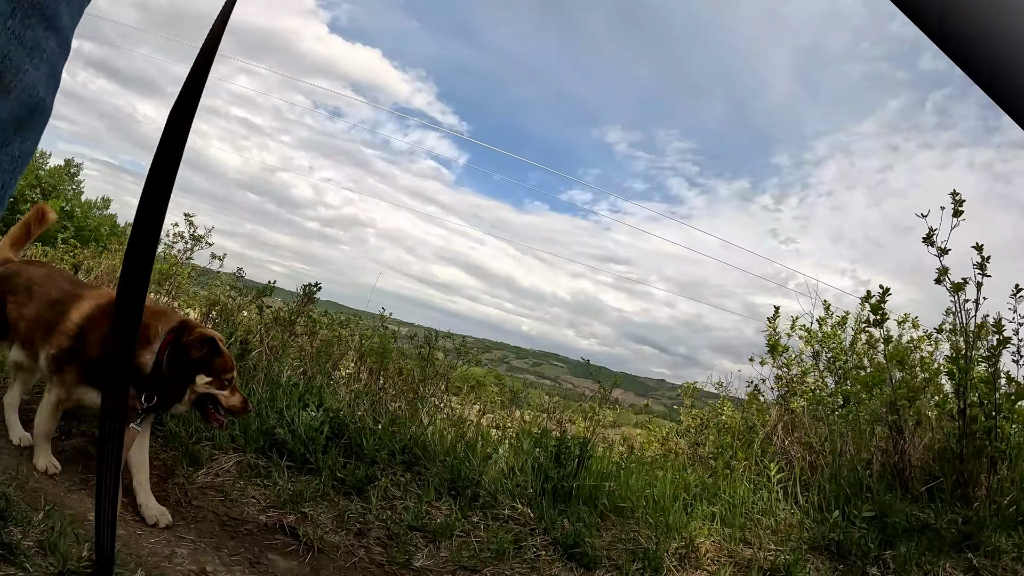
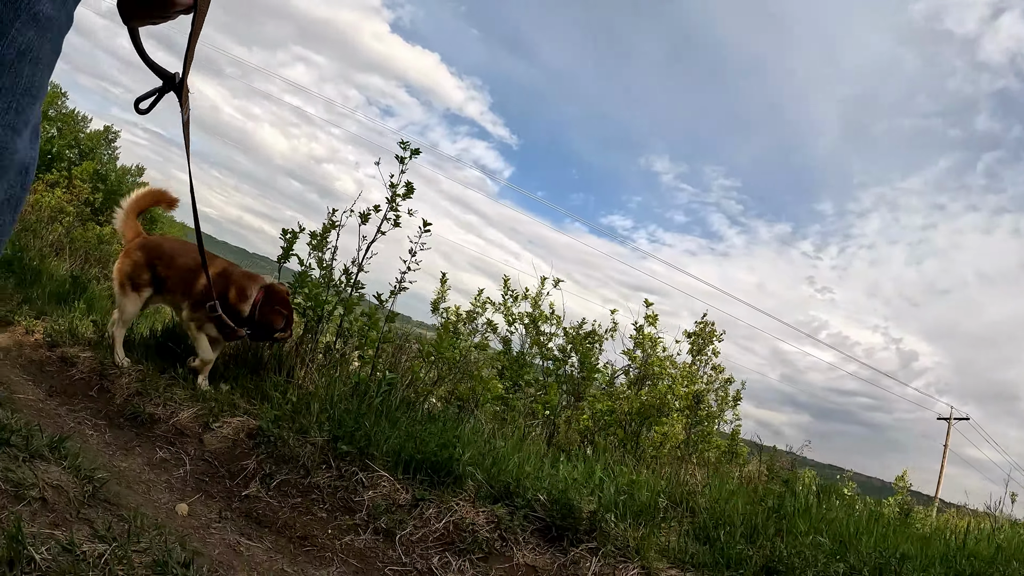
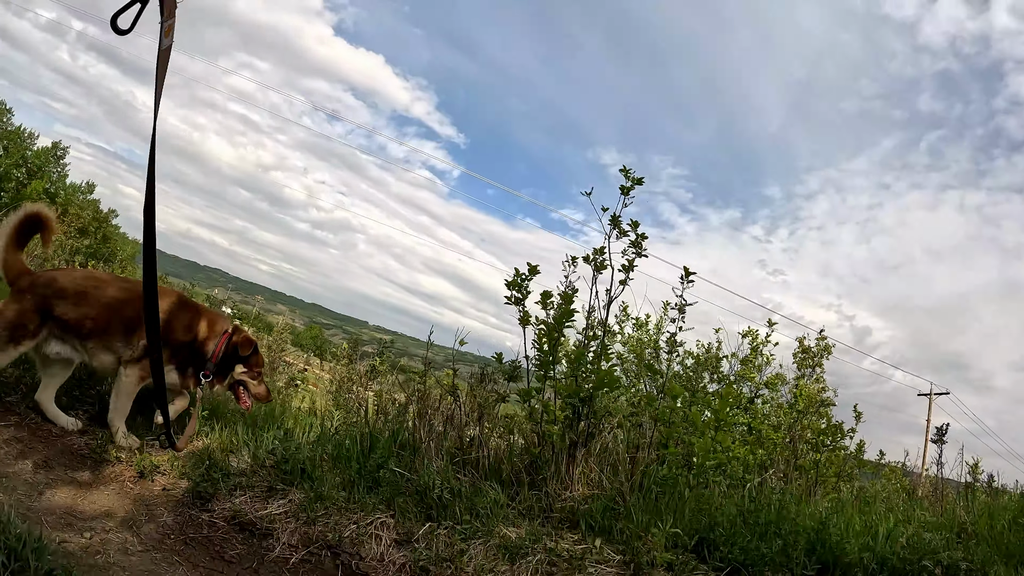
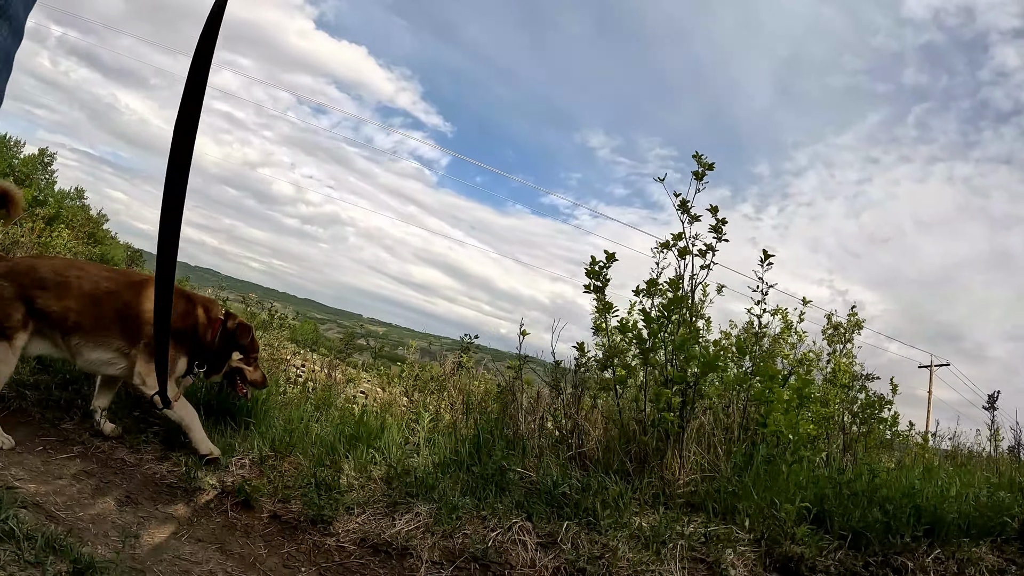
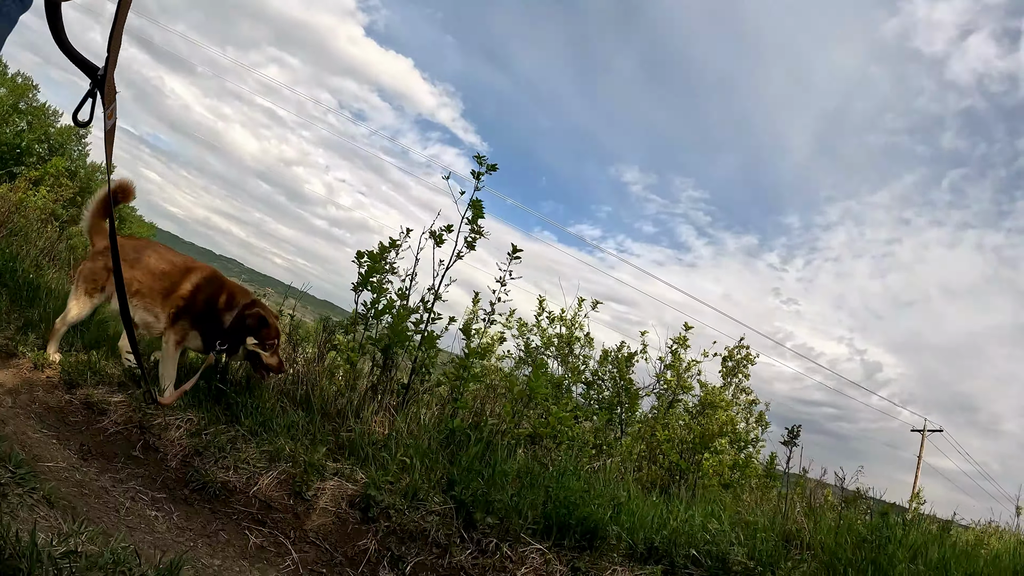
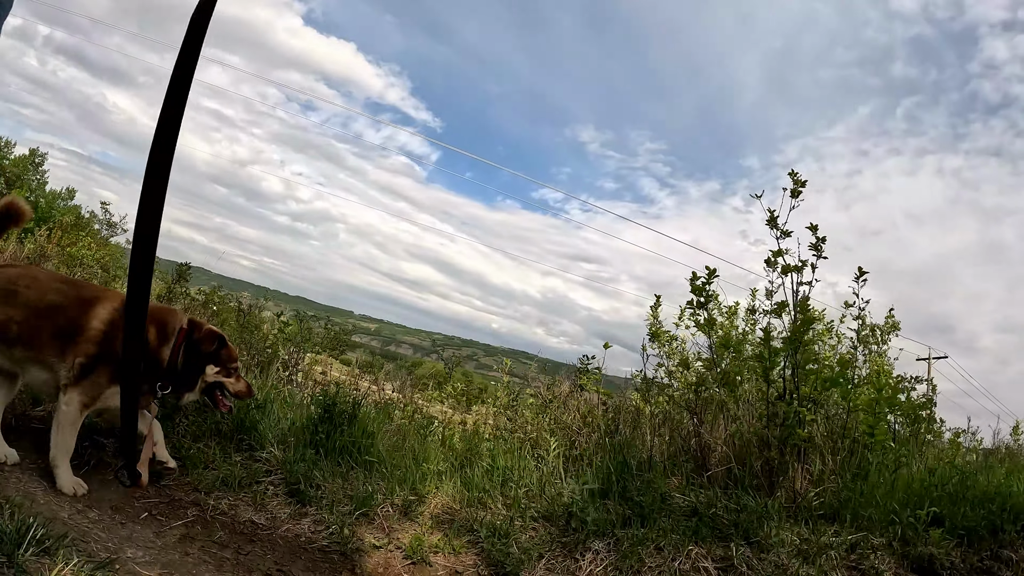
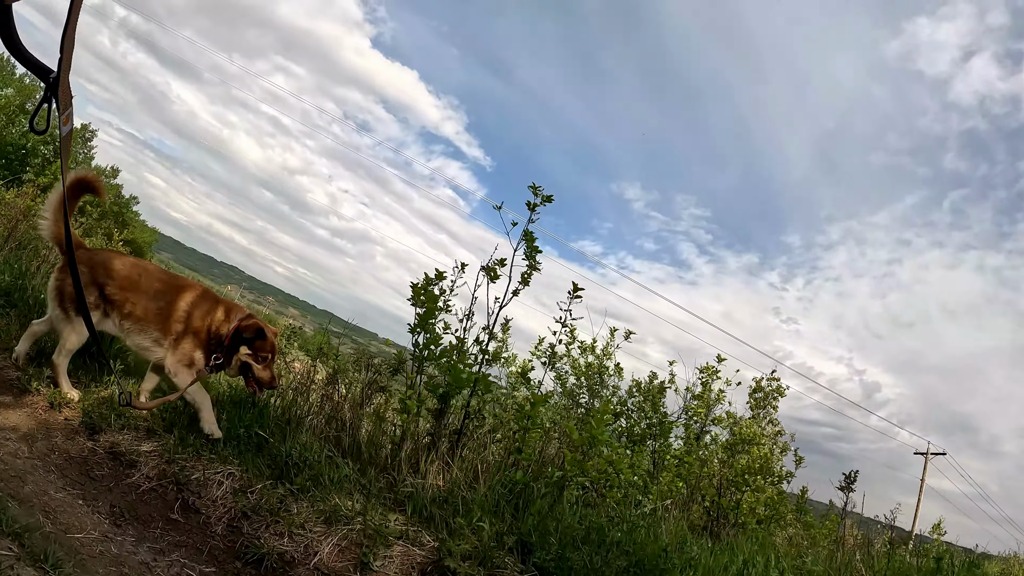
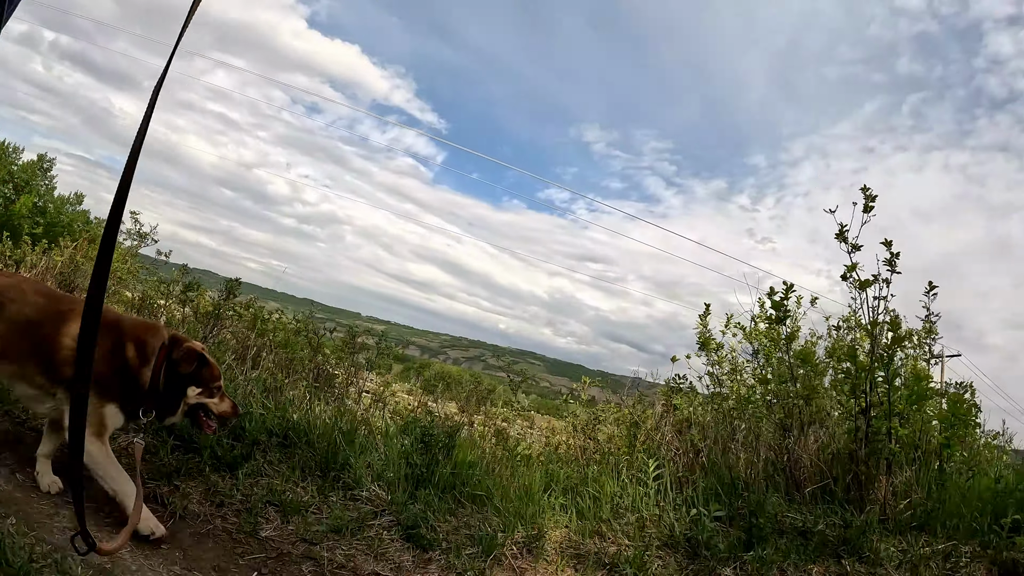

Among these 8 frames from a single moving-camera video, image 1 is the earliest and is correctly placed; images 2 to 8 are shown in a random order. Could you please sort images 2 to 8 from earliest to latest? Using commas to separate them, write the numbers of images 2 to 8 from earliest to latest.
8, 6, 4, 3, 7, 5, 2
